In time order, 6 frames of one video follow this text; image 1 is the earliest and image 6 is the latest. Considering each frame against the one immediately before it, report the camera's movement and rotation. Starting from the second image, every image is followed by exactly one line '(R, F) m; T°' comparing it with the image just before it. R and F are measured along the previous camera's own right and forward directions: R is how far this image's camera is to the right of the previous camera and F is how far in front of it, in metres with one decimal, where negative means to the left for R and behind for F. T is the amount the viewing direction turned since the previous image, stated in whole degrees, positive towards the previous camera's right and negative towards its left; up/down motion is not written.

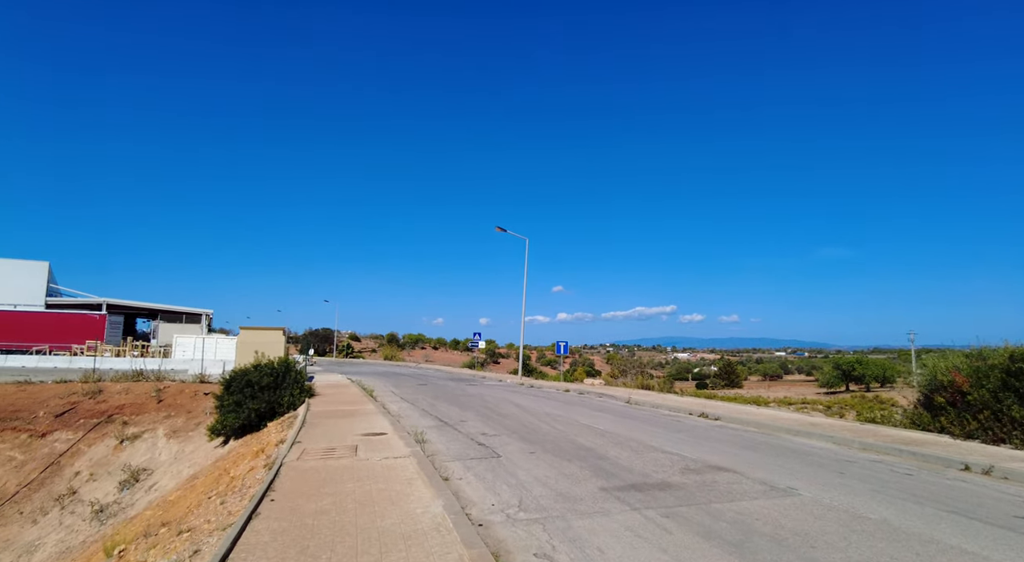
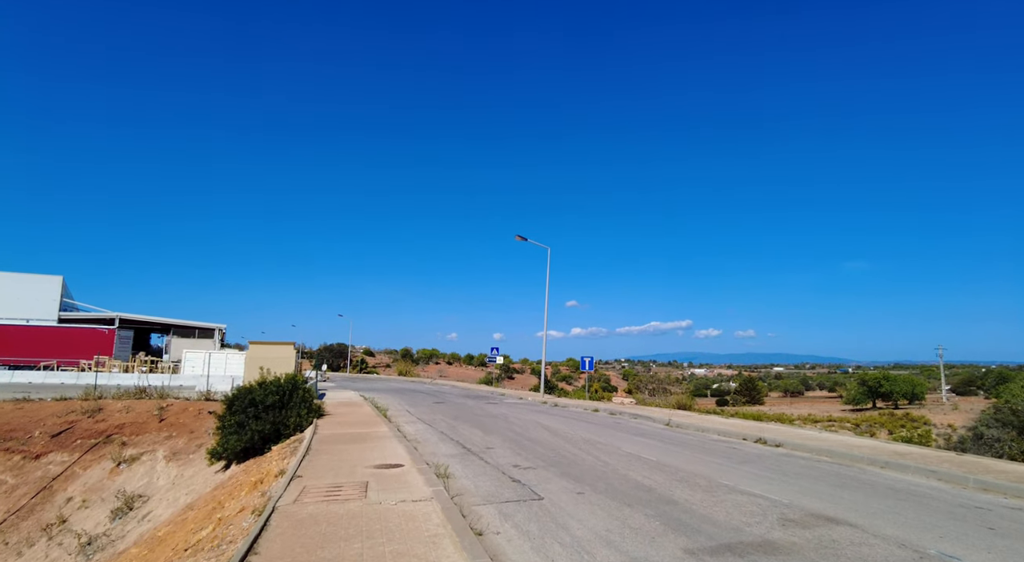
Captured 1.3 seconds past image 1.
(-0.4, +1.6) m; -1°
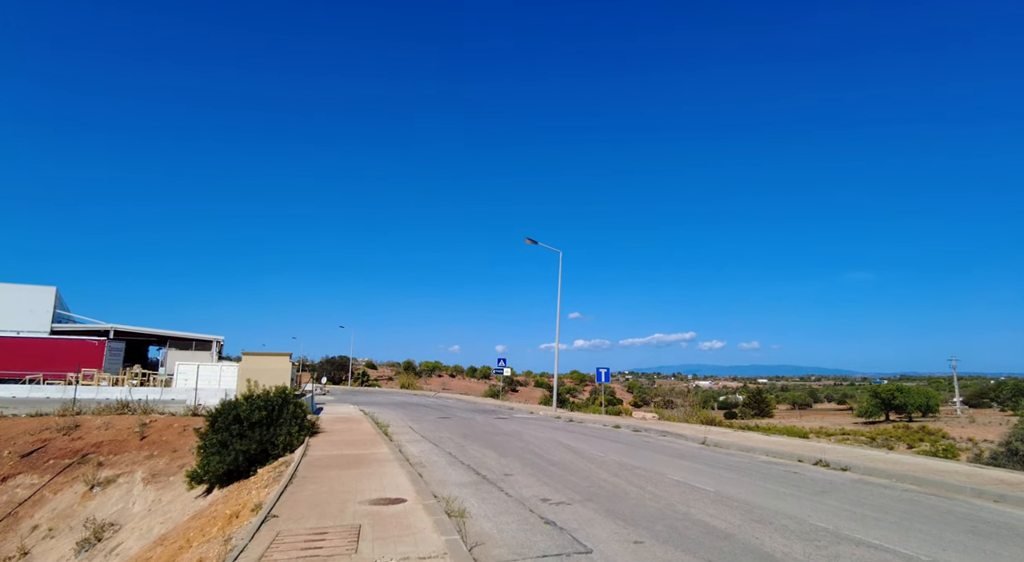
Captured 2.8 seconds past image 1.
(-0.3, +1.7) m; 0°
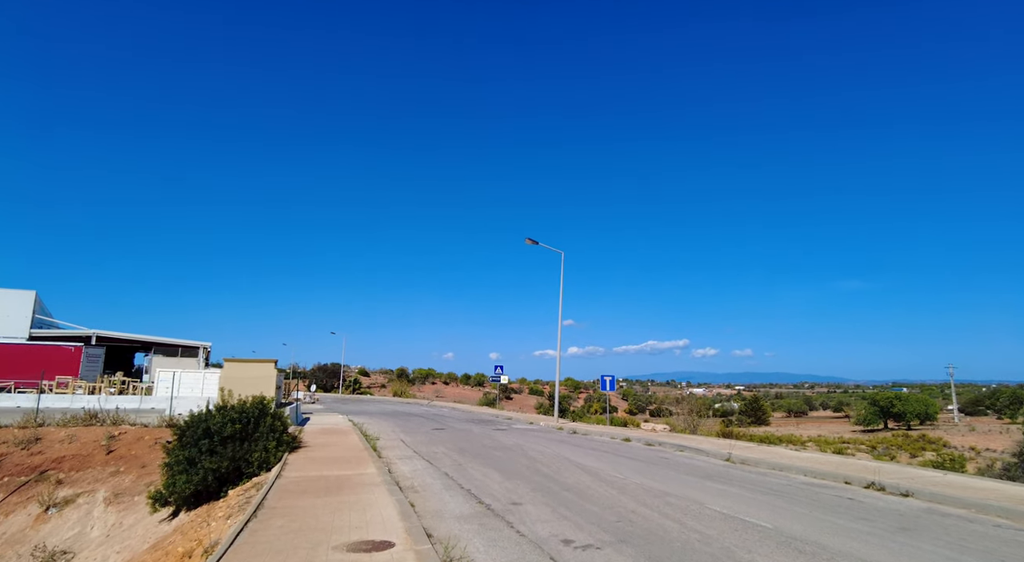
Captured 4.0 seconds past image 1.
(-0.2, +1.5) m; +1°
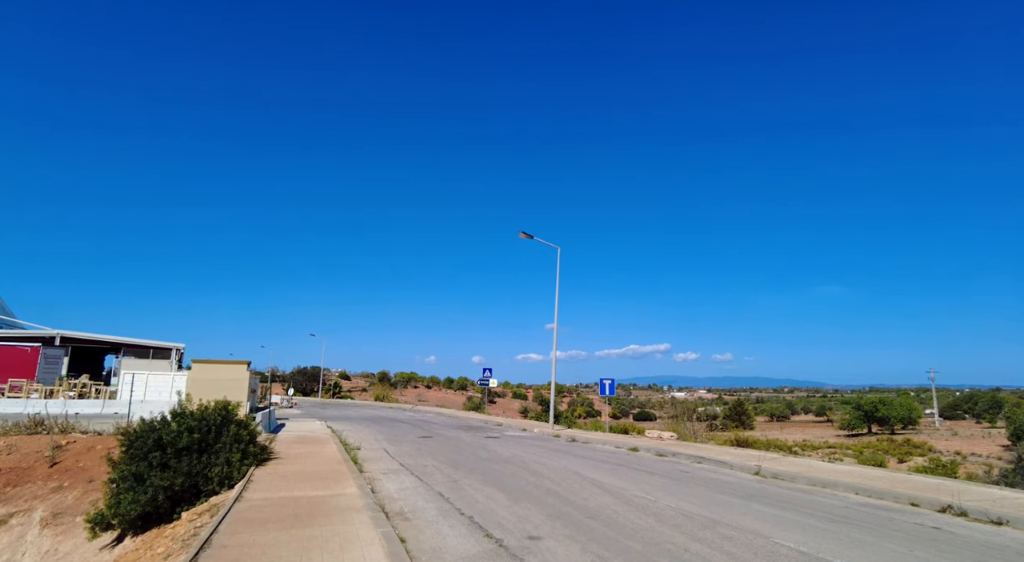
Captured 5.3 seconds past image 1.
(-0.4, +1.7) m; +2°
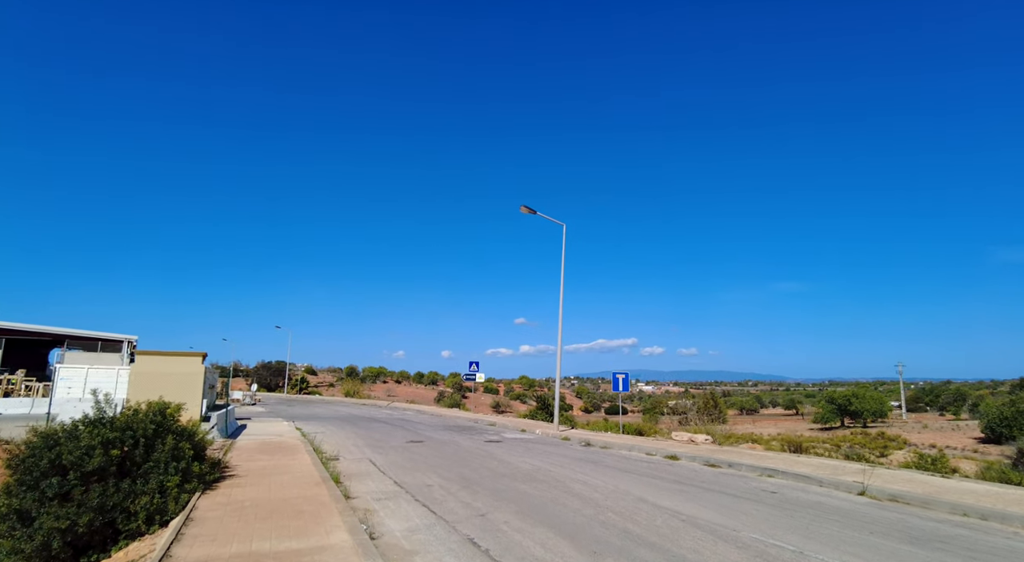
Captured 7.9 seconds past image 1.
(-1.1, +3.0) m; +3°
